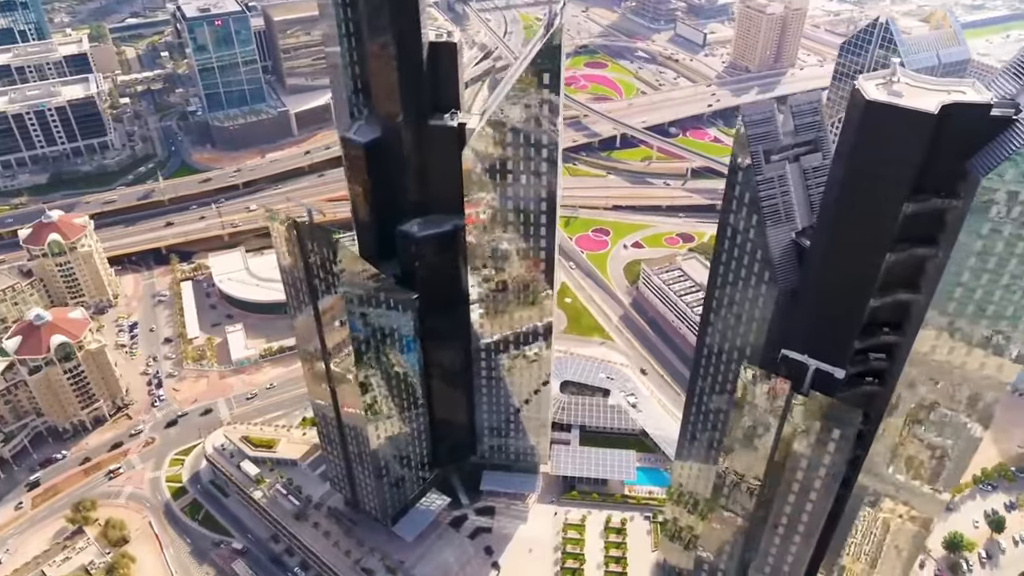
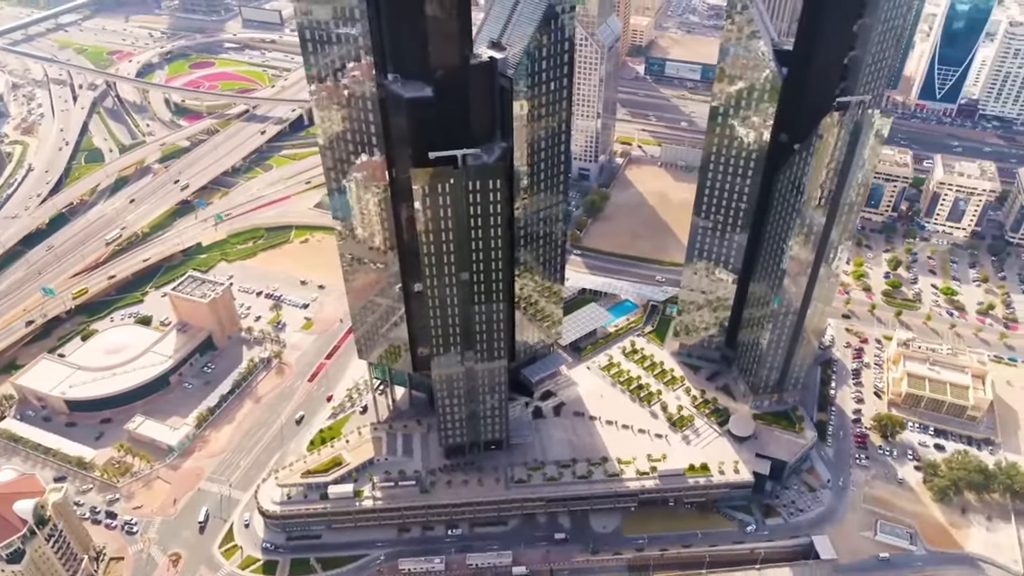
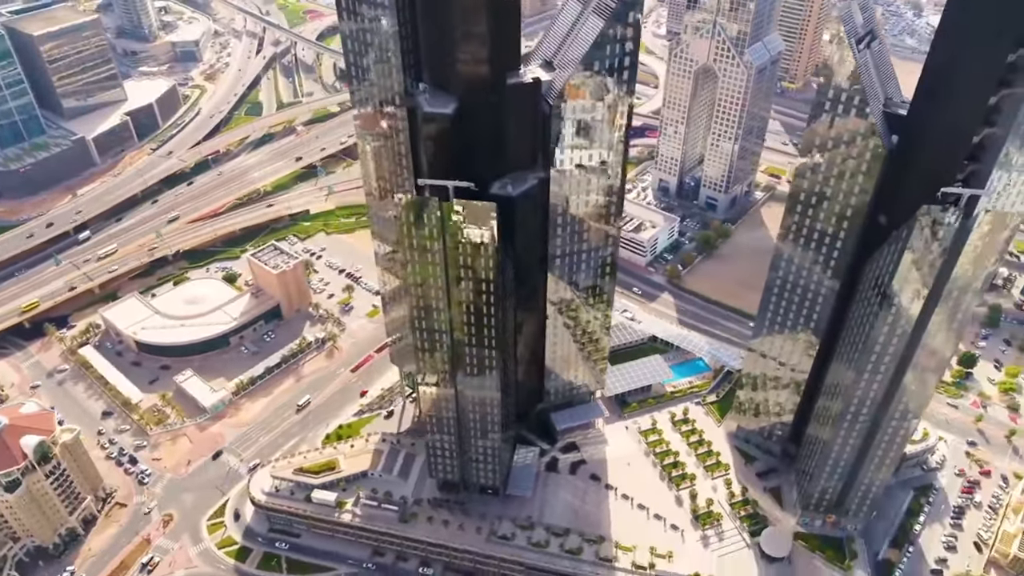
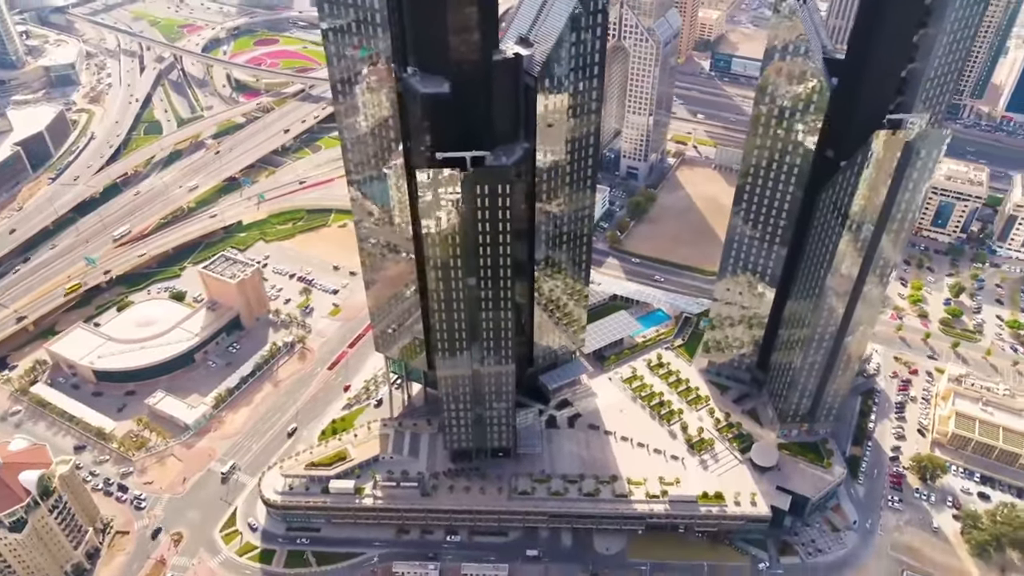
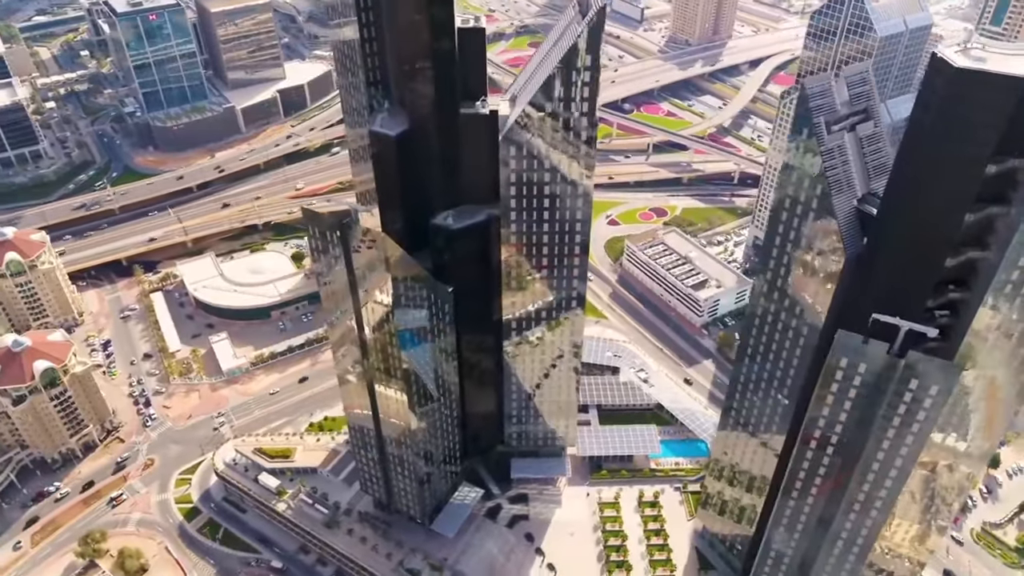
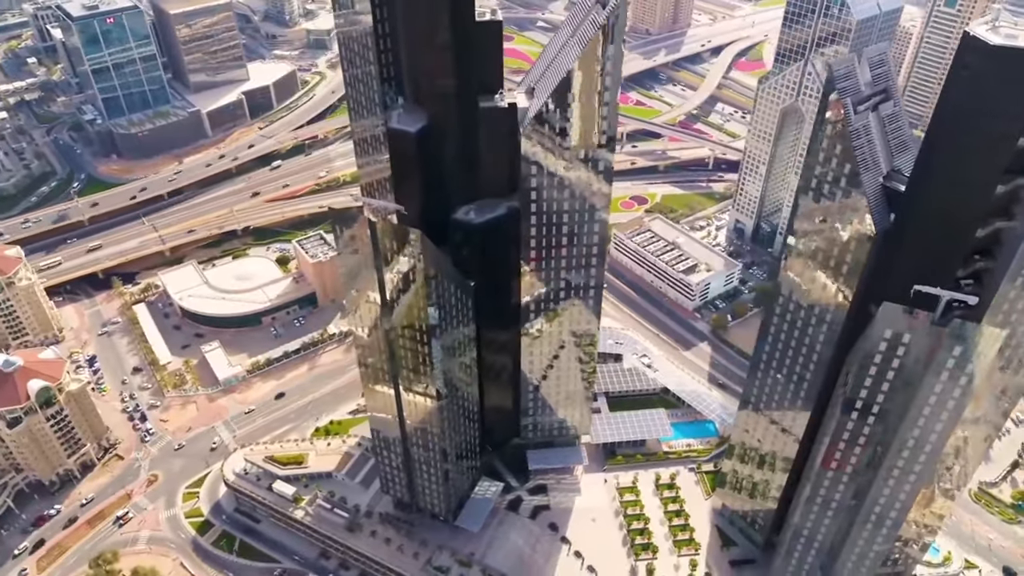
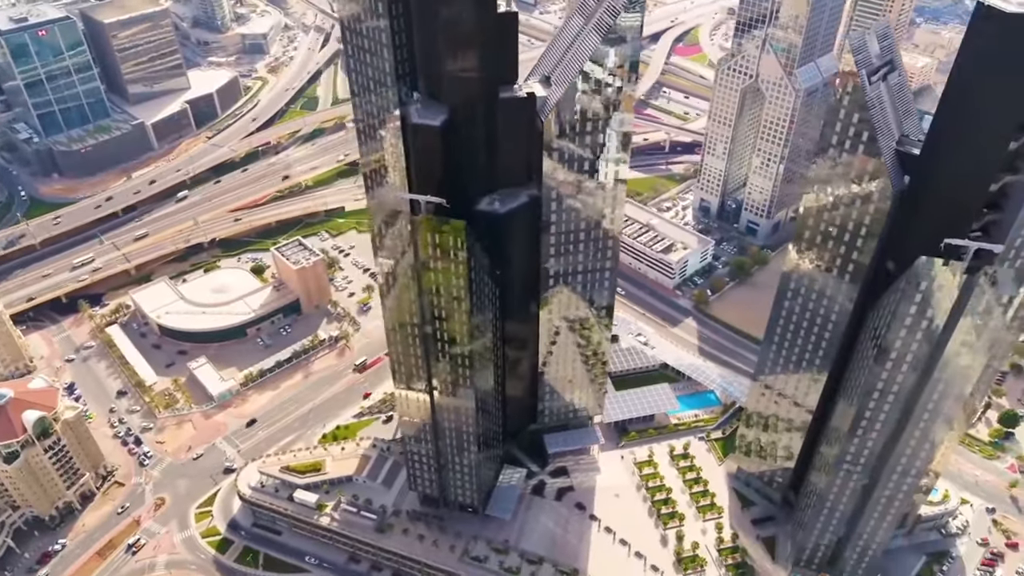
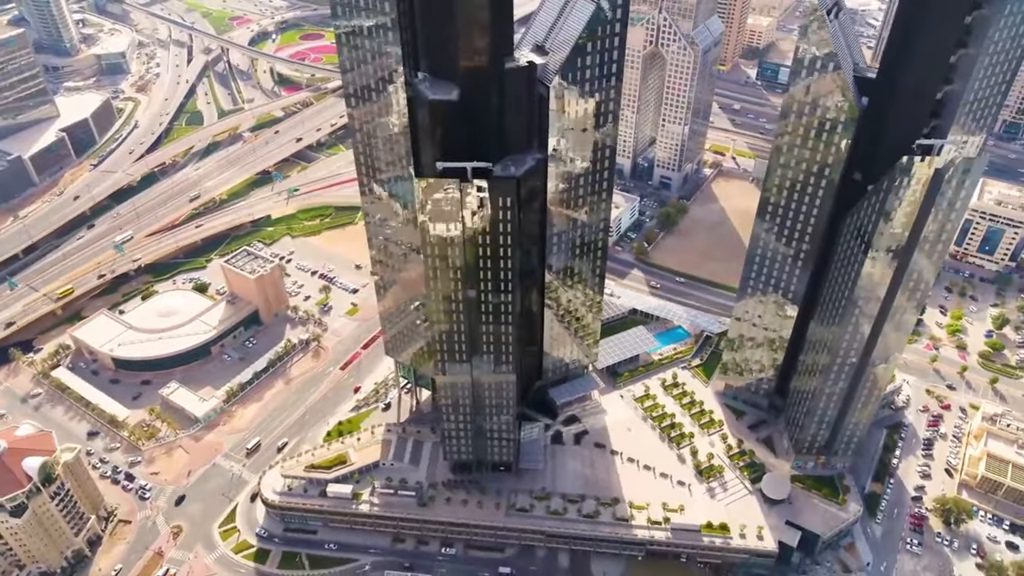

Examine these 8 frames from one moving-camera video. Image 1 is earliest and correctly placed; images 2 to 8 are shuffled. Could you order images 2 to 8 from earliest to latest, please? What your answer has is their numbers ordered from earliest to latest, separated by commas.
5, 6, 7, 3, 8, 4, 2
